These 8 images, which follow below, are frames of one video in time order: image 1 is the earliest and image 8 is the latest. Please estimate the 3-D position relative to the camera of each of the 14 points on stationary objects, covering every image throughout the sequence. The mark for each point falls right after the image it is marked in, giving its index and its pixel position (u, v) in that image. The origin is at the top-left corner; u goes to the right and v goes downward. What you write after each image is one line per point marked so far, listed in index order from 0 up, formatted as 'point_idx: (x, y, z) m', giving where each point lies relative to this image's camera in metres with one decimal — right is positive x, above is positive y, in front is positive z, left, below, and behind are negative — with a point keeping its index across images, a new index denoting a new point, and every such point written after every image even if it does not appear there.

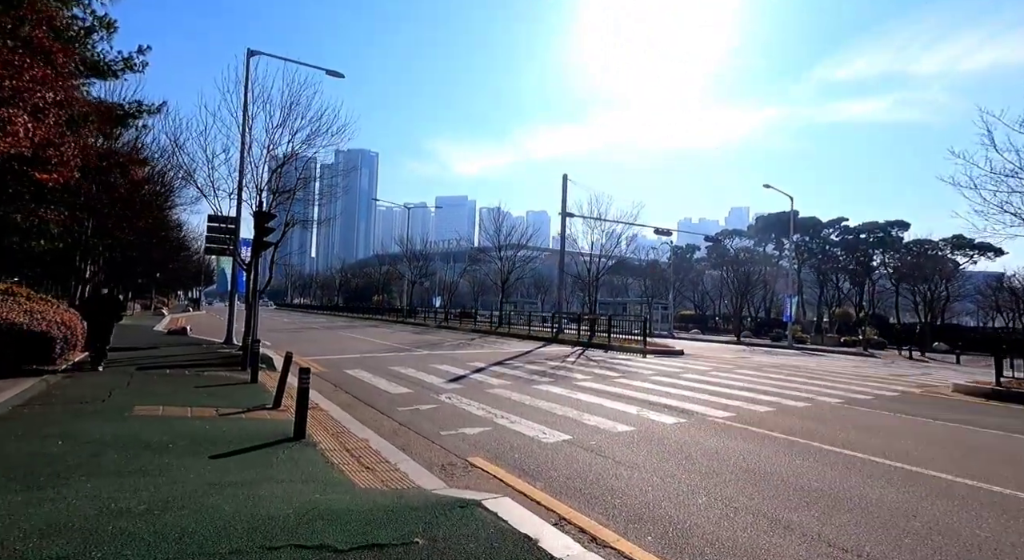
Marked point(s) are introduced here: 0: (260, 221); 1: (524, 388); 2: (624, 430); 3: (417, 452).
0: (-6.7, +1.5, +16.3) m
1: (+0.3, -2.3, +13.2) m
2: (+1.6, -2.1, +9.0) m
3: (-1.1, -2.1, +7.5) m
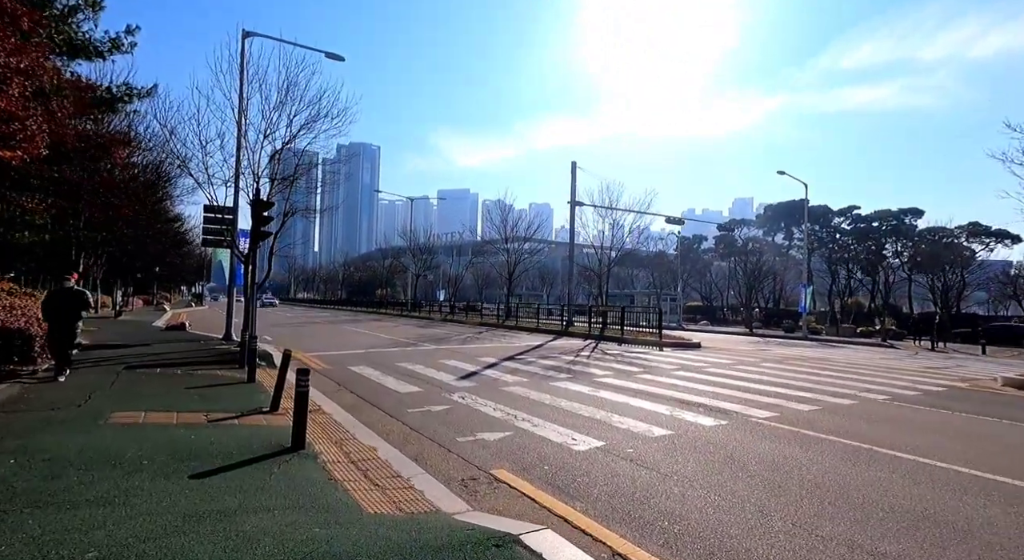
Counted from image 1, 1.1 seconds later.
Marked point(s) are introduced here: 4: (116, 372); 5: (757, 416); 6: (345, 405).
0: (-6.3, +1.7, +15.4) m
1: (+0.6, -2.1, +12.3) m
2: (+1.9, -2.0, +8.1) m
3: (-0.8, -1.9, +6.6) m
4: (-6.7, -1.6, +10.6) m
5: (+3.7, -2.1, +9.4) m
6: (-2.6, -2.0, +9.9) m
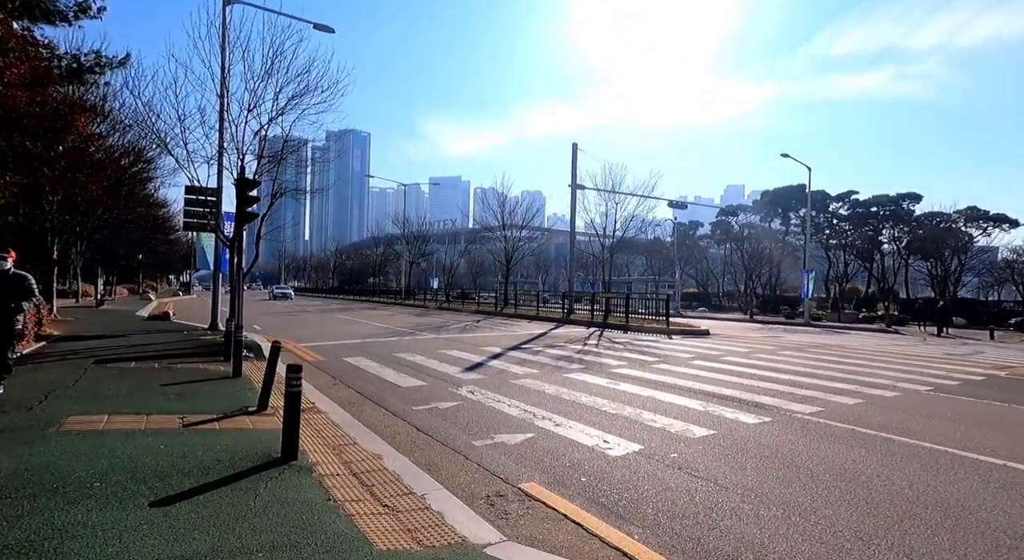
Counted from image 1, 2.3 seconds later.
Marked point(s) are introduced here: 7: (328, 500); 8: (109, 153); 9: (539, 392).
0: (-6.2, +2.0, +14.3) m
1: (+0.8, -1.8, +11.3) m
2: (+2.2, -1.7, +7.1) m
3: (-0.6, -1.7, +5.6) m
4: (-6.5, -1.3, +9.5) m
5: (+3.9, -1.8, +8.5) m
6: (-2.4, -1.7, +8.8) m
7: (-1.3, -1.6, +4.5) m
8: (-11.3, +3.4, +17.0) m
9: (+0.4, -1.8, +9.9) m
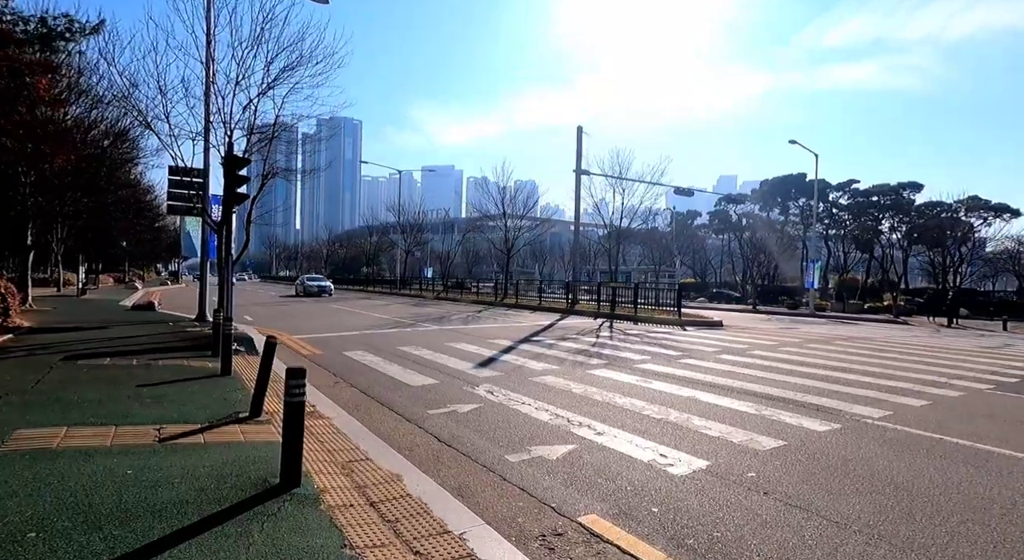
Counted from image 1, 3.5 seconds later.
0: (-5.9, +2.3, +13.1) m
1: (+1.1, -1.6, +10.2) m
2: (+2.6, -1.6, +6.1) m
3: (-0.2, -1.6, +4.5) m
4: (-6.2, -1.1, +8.4) m
5: (+4.3, -1.6, +7.5) m
6: (-2.0, -1.6, +7.8) m
7: (-0.9, -1.5, +3.5) m
8: (-11.1, +3.8, +15.8) m
9: (+0.8, -1.6, +8.9) m
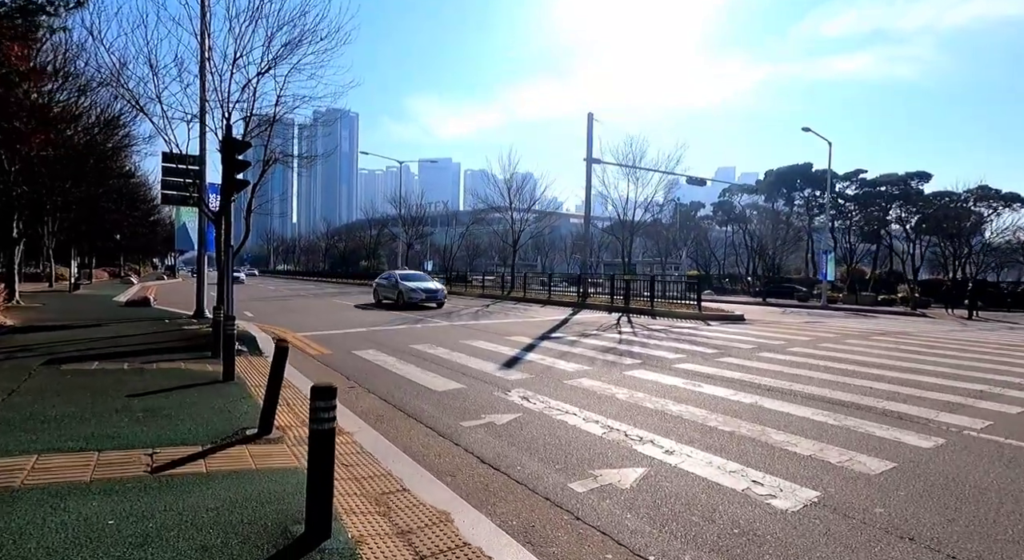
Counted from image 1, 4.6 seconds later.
0: (-5.5, +2.4, +12.0) m
1: (+1.6, -1.5, +9.3) m
2: (+3.0, -1.5, +5.1) m
3: (+0.3, -1.6, +3.6) m
4: (-5.7, -1.1, +7.4) m
5: (+4.7, -1.5, +6.6) m
6: (-1.5, -1.5, +6.8) m
7: (-0.4, -1.5, +2.5) m
8: (-10.7, +3.9, +14.7) m
9: (+1.2, -1.5, +7.9) m
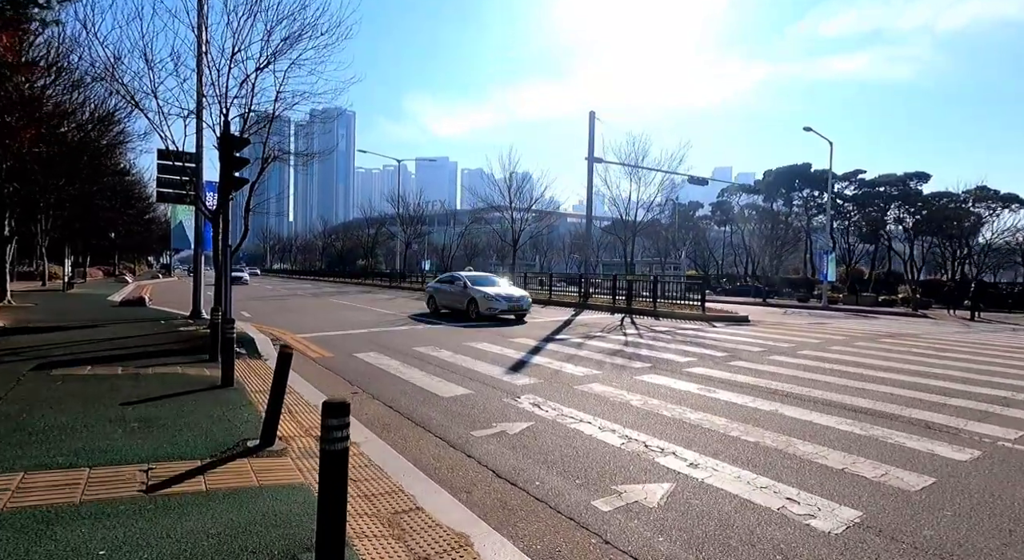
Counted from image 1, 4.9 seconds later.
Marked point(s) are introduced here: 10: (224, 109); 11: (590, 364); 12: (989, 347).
0: (-5.4, +2.4, +11.7) m
1: (+1.7, -1.5, +9.0) m
2: (+3.2, -1.6, +4.9) m
3: (+0.5, -1.6, +3.3) m
4: (-5.6, -1.1, +7.1) m
5: (+4.9, -1.6, +6.3) m
6: (-1.4, -1.5, +6.5) m
7: (-0.3, -1.5, +2.2) m
8: (-10.6, +3.9, +14.3) m
9: (+1.4, -1.5, +7.6) m
10: (-5.7, +3.4, +12.4) m
11: (+1.3, -1.4, +10.8) m
12: (+11.3, -1.6, +14.9) m
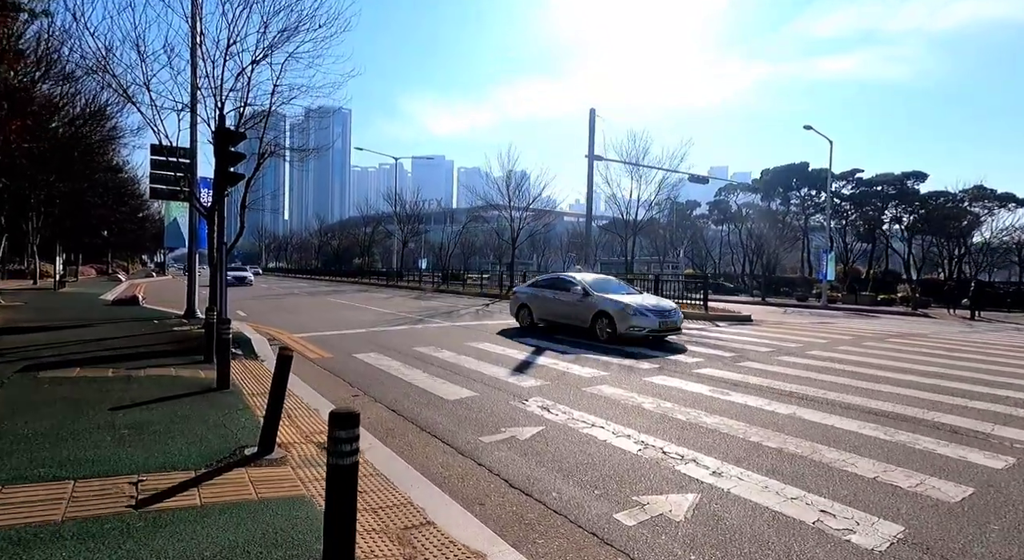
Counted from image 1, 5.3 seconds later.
0: (-5.3, +2.4, +11.4) m
1: (+1.8, -1.5, +8.7) m
2: (+3.3, -1.6, +4.6) m
3: (+0.6, -1.6, +3.0) m
4: (-5.5, -1.1, +6.7) m
5: (+5.0, -1.6, +6.0) m
6: (-1.3, -1.5, +6.2) m
7: (-0.1, -1.5, +1.9) m
8: (-10.5, +3.9, +14.0) m
9: (+1.5, -1.5, +7.3) m
10: (-5.6, +3.4, +12.0) m
11: (+1.4, -1.4, +10.6) m
12: (+11.4, -1.6, +14.7) m
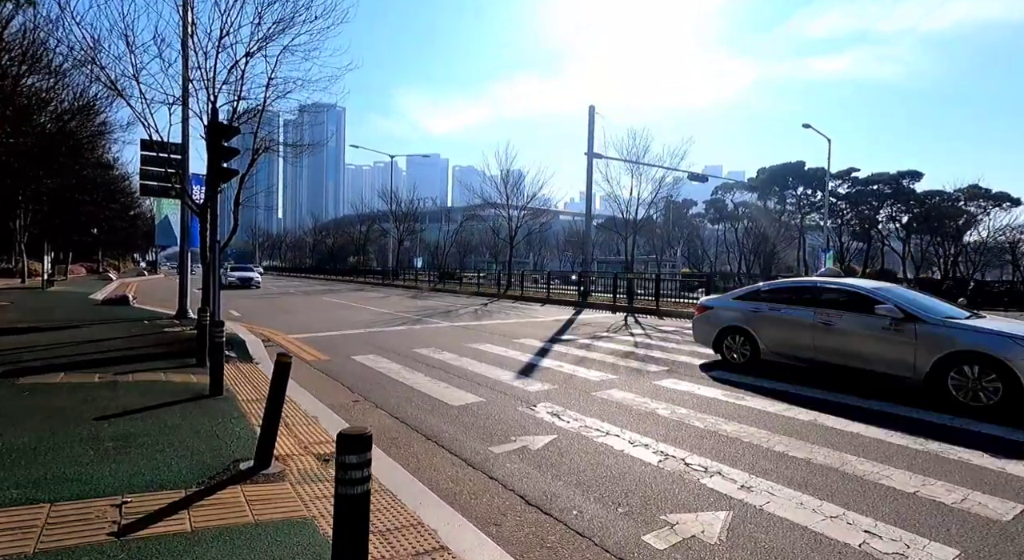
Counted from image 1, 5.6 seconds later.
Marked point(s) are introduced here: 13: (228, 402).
0: (-5.2, +2.4, +11.0) m
1: (+1.9, -1.5, +8.4) m
2: (+3.4, -1.6, +4.3) m
3: (+0.7, -1.6, +2.6) m
4: (-5.4, -1.1, +6.3) m
5: (+5.1, -1.6, +5.8) m
6: (-1.2, -1.5, +5.9) m
7: (0.0, -1.5, +1.6) m
8: (-10.5, +4.0, +13.5) m
9: (+1.6, -1.5, +7.0) m
10: (-5.6, +3.4, +11.6) m
11: (+1.5, -1.4, +10.2) m
12: (+11.4, -1.6, +14.5) m
13: (-3.0, -1.3, +6.6) m
